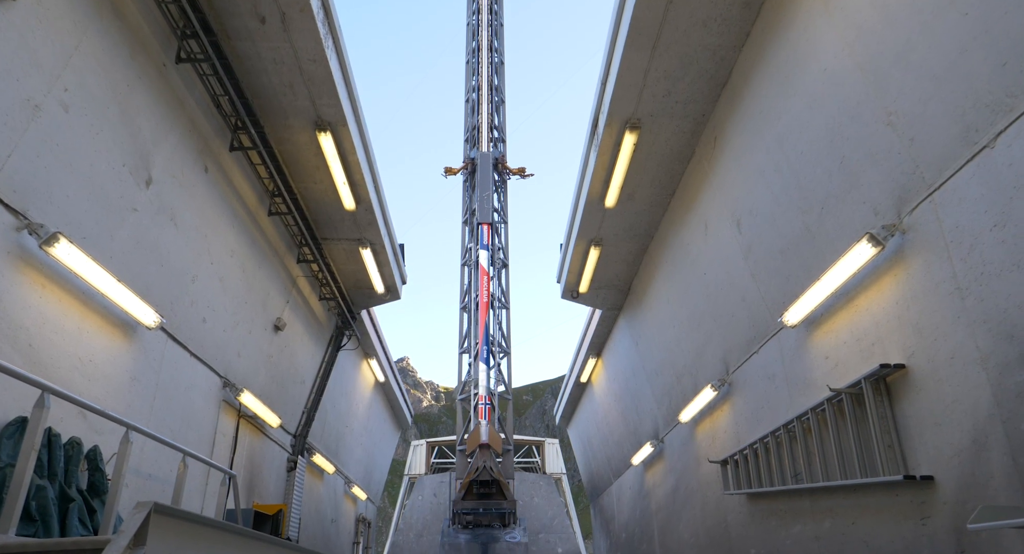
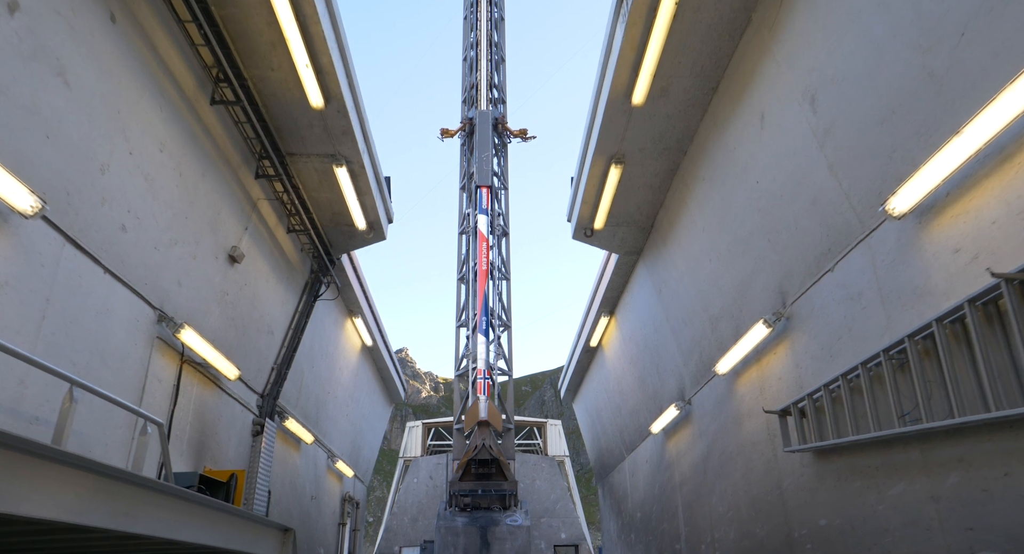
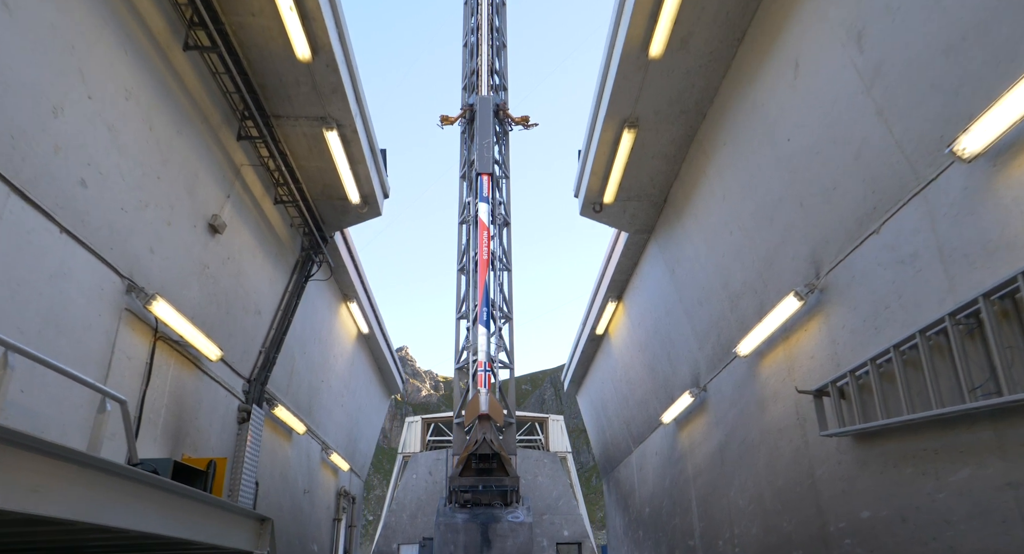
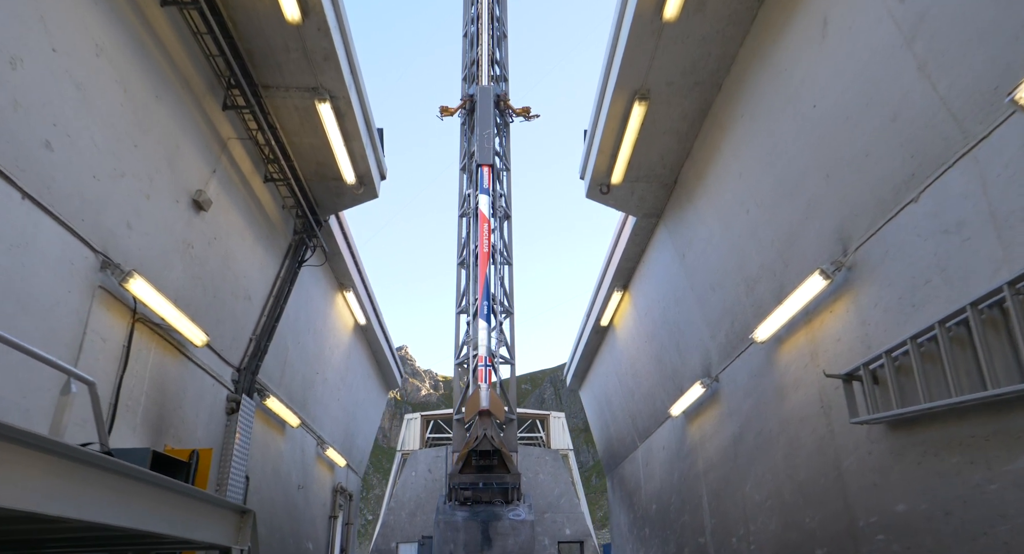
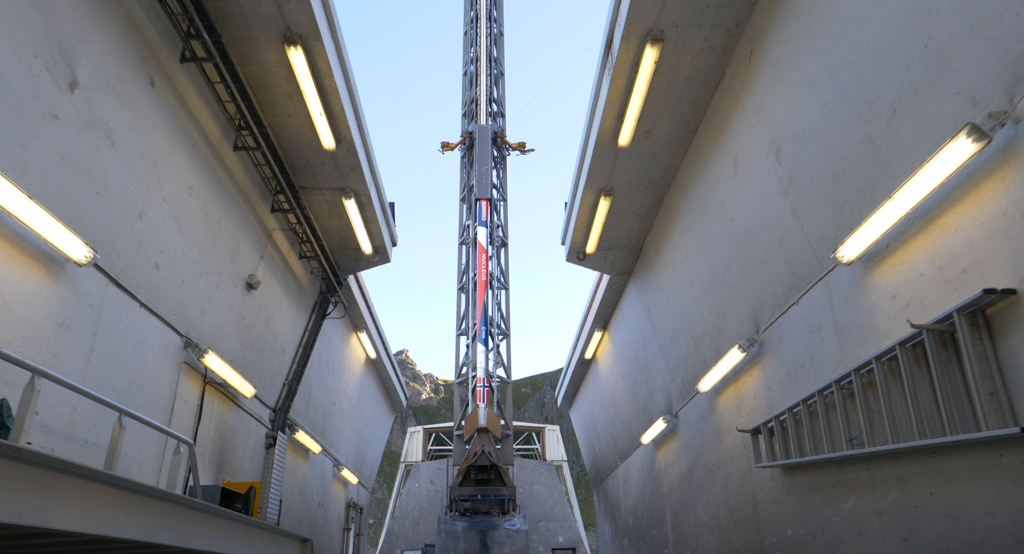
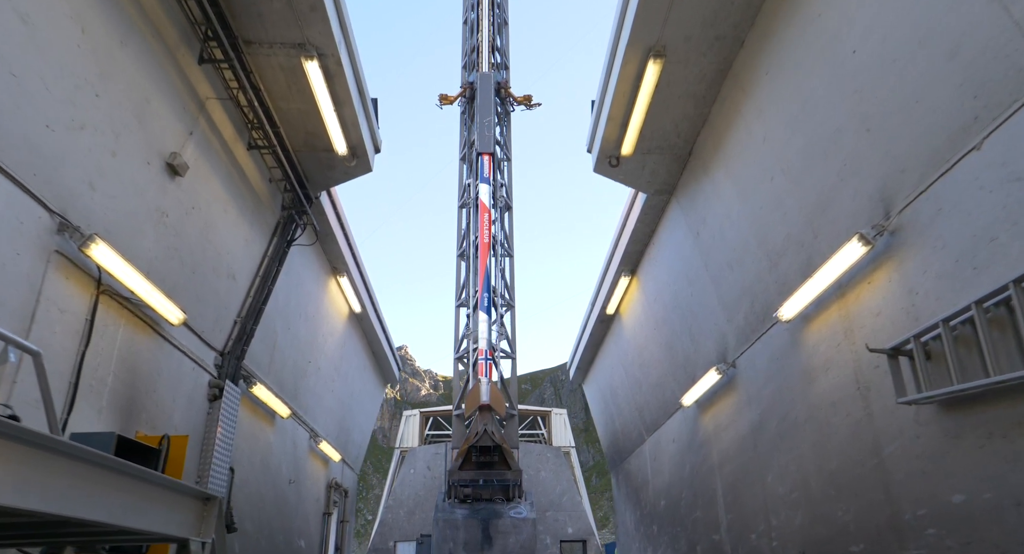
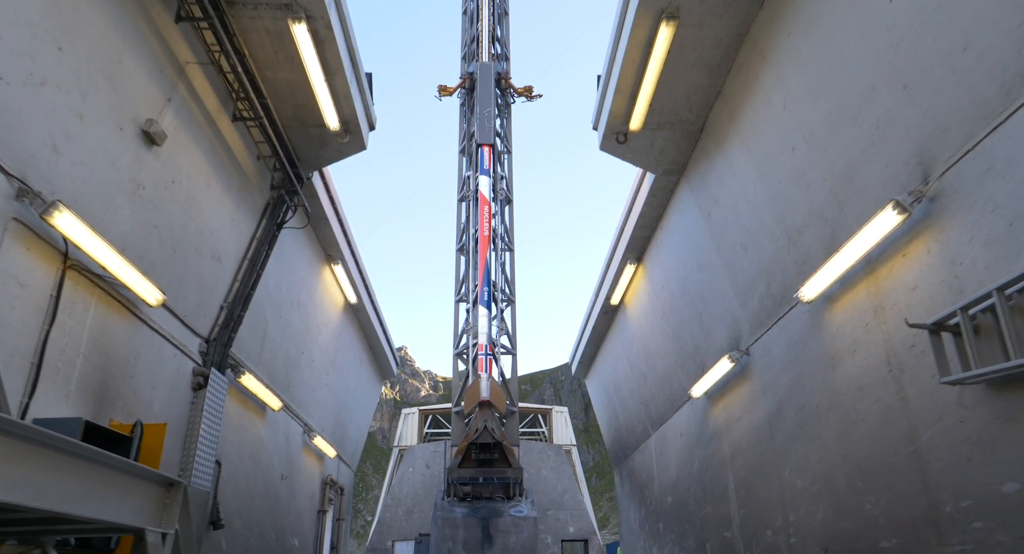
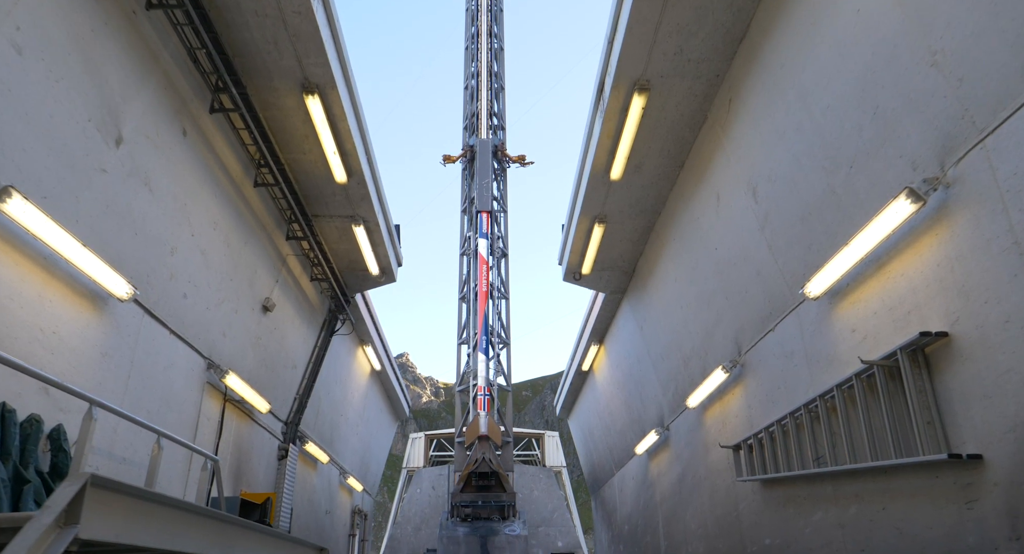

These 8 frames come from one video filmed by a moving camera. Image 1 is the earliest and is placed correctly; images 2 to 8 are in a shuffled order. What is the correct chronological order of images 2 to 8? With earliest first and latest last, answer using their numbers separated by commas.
8, 5, 2, 3, 4, 6, 7
